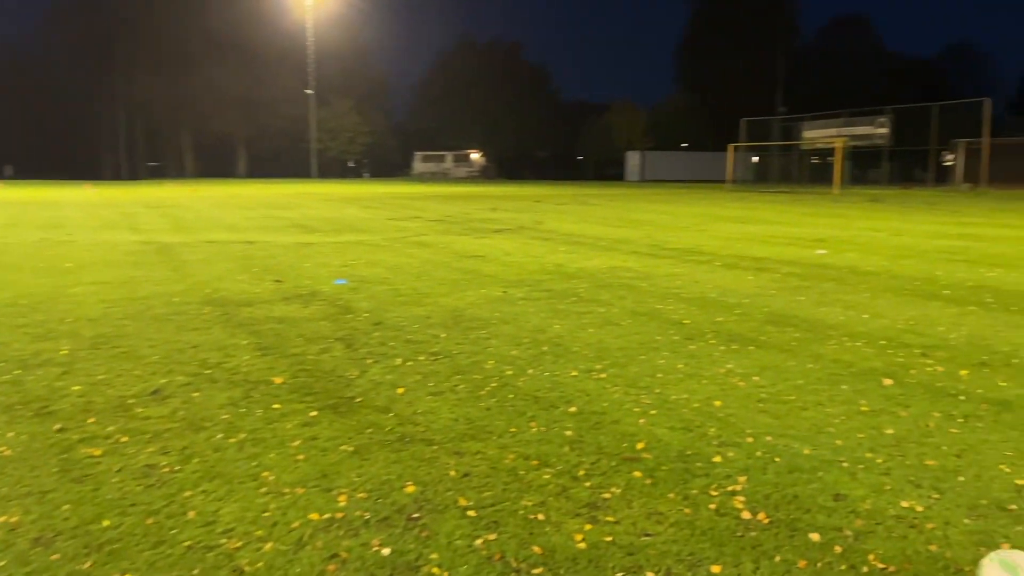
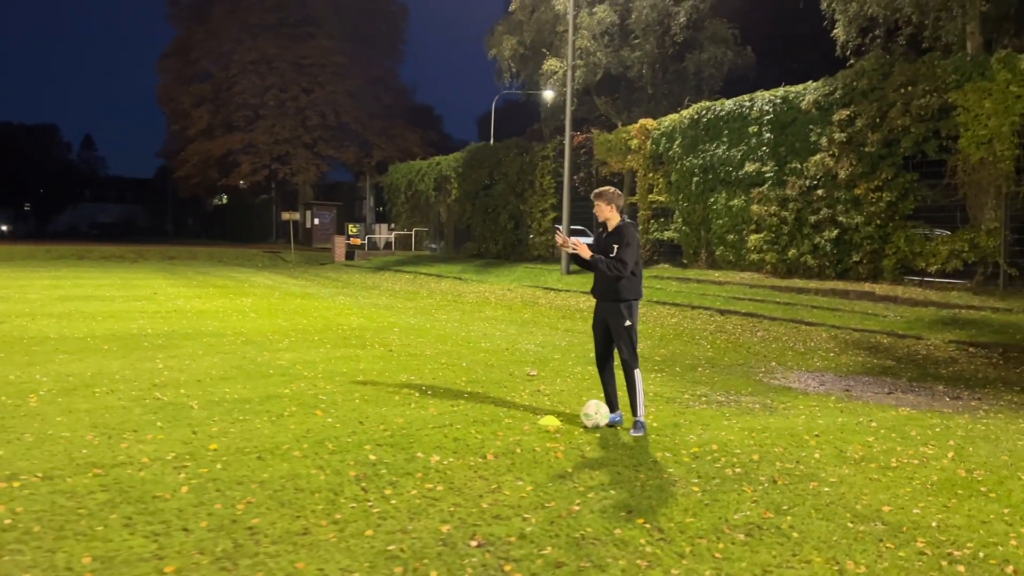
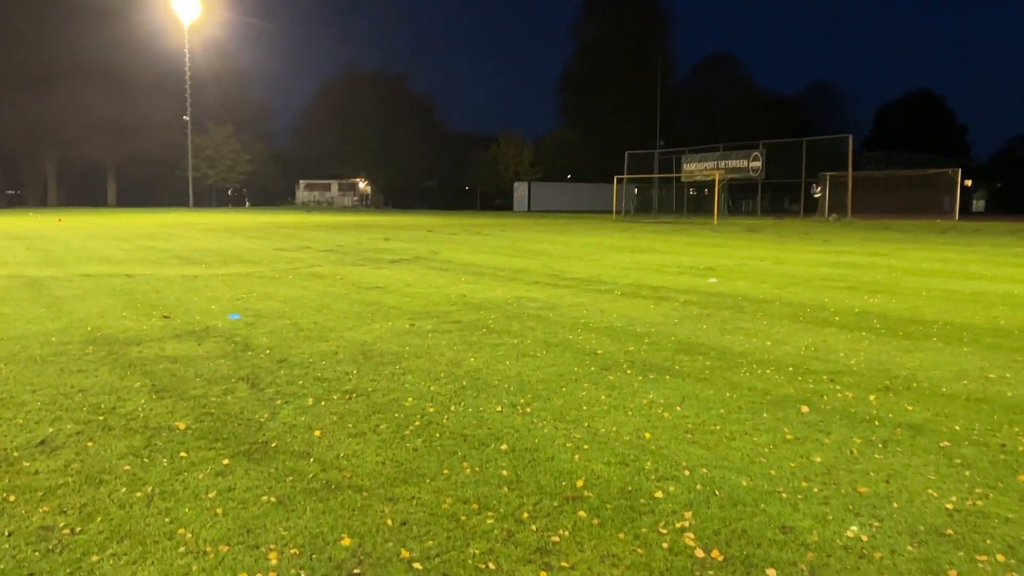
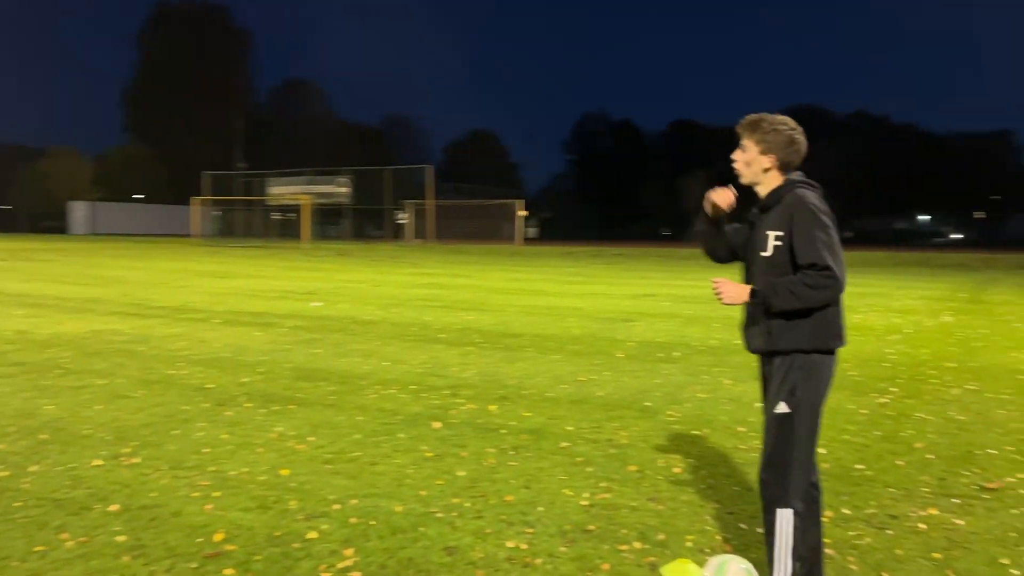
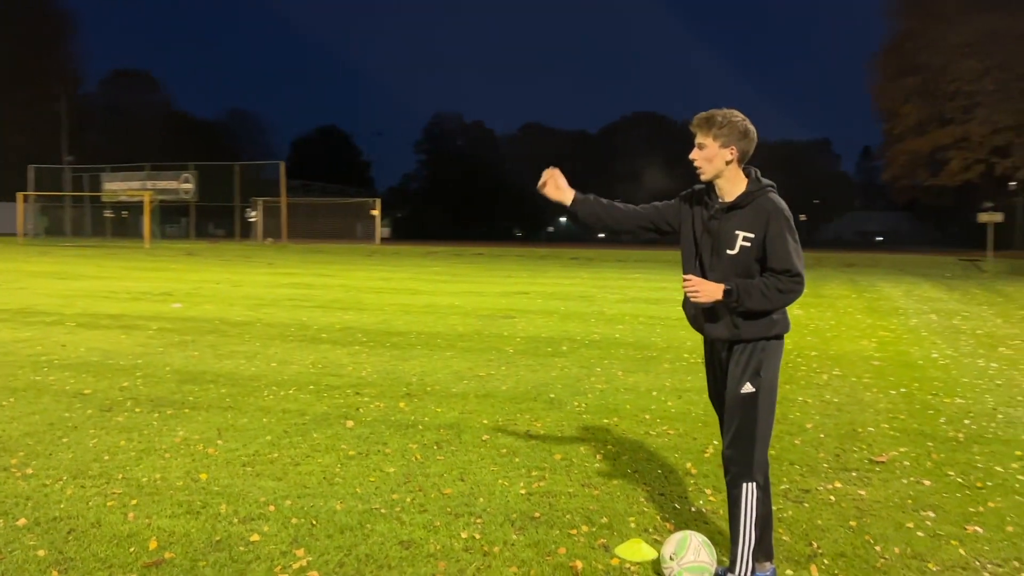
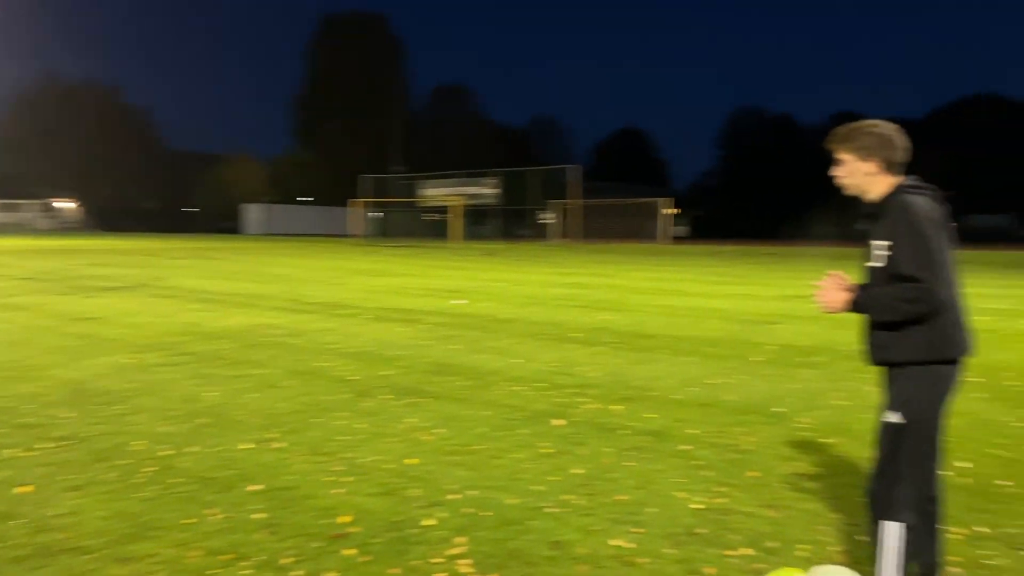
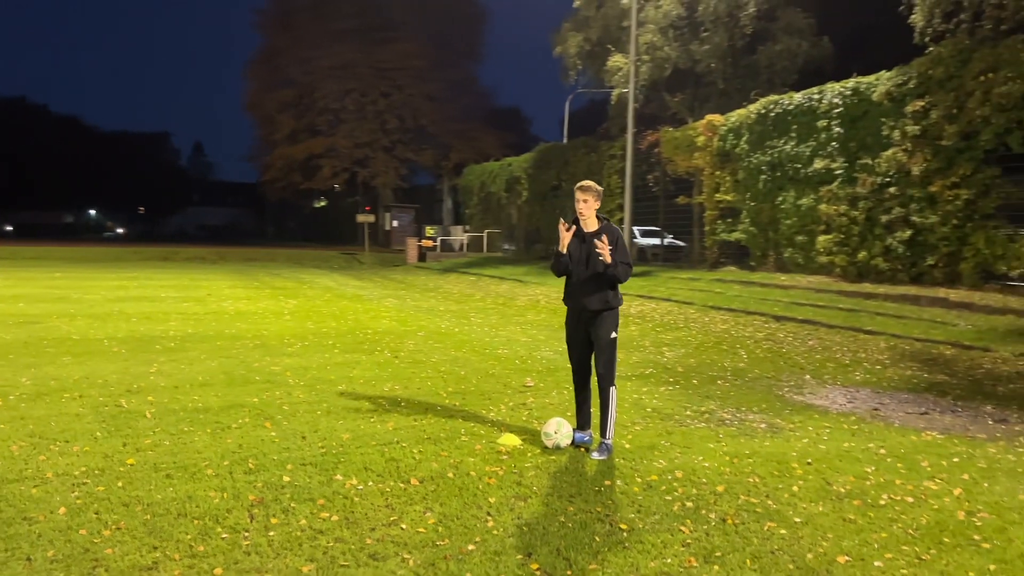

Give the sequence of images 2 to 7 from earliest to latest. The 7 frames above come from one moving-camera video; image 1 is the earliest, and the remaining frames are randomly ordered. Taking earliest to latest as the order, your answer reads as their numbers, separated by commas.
3, 6, 4, 5, 7, 2
